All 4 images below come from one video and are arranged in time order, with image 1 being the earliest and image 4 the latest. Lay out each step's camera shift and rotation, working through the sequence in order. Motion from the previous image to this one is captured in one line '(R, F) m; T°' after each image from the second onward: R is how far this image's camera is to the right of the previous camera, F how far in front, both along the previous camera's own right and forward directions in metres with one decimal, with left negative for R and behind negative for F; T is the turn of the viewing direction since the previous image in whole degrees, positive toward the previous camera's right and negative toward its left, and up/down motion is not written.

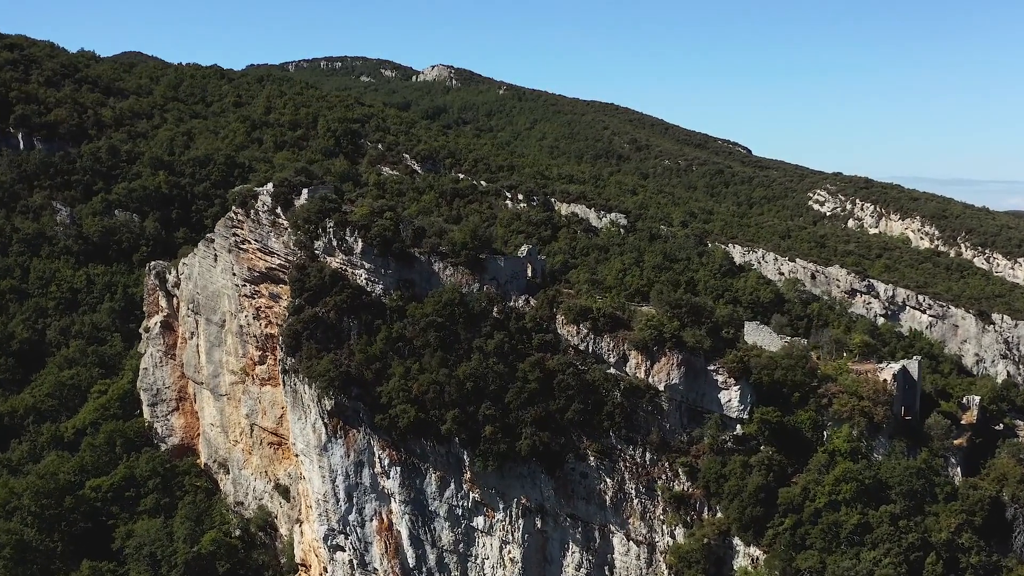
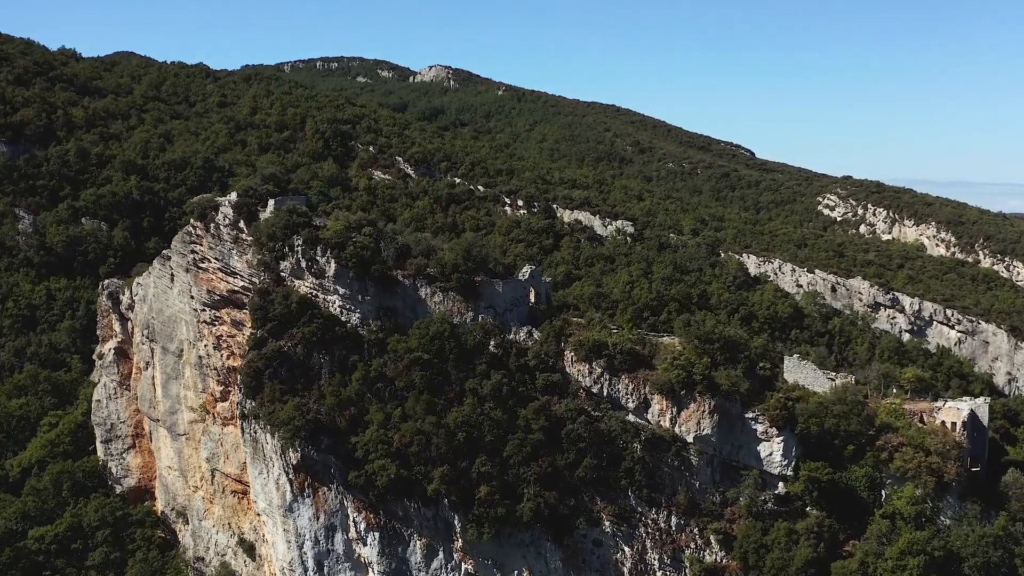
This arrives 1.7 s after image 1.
(0.0, +4.1) m; 0°
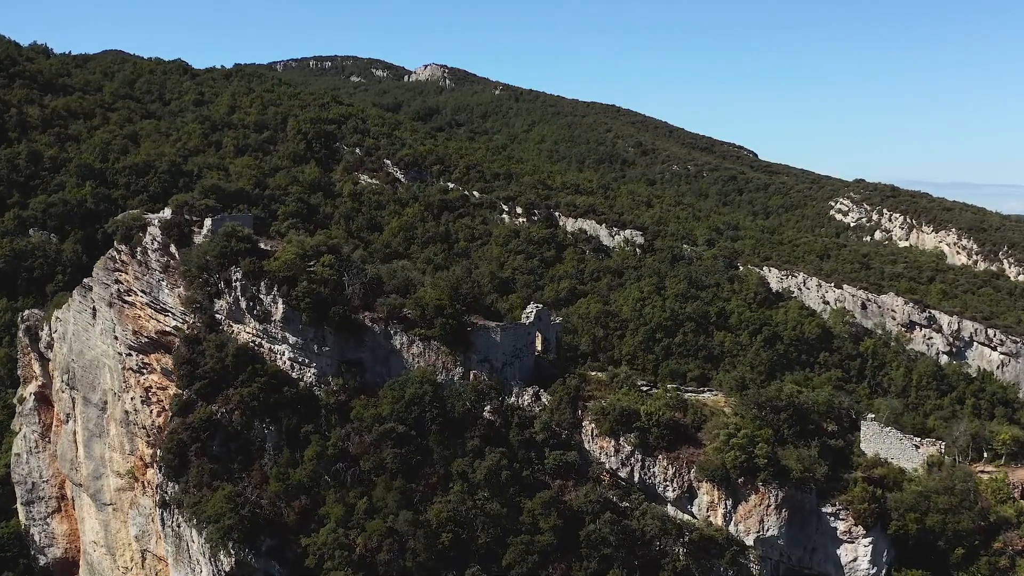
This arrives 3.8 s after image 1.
(-0.1, +5.2) m; 0°
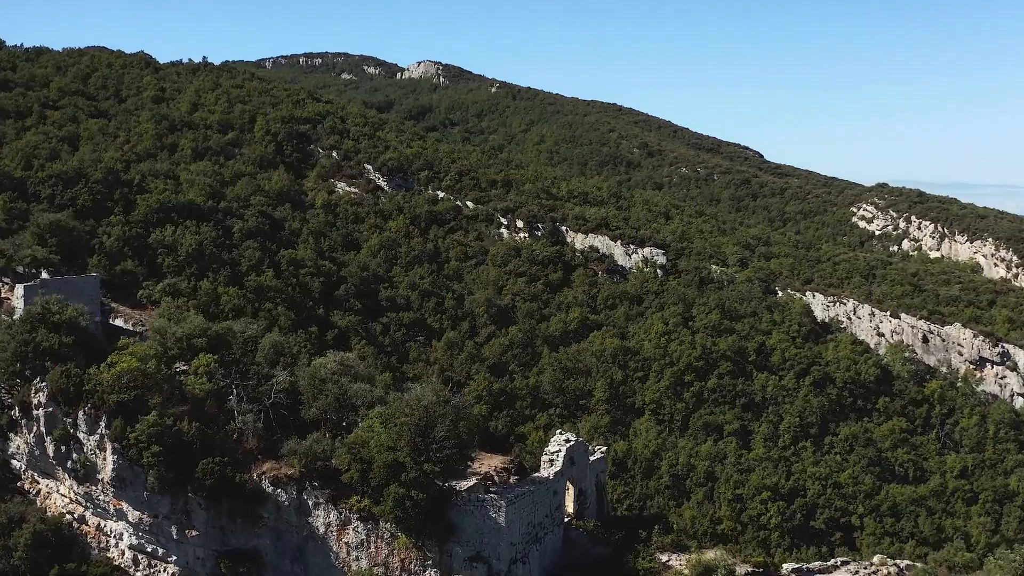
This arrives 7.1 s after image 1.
(-0.2, +7.8) m; 0°
